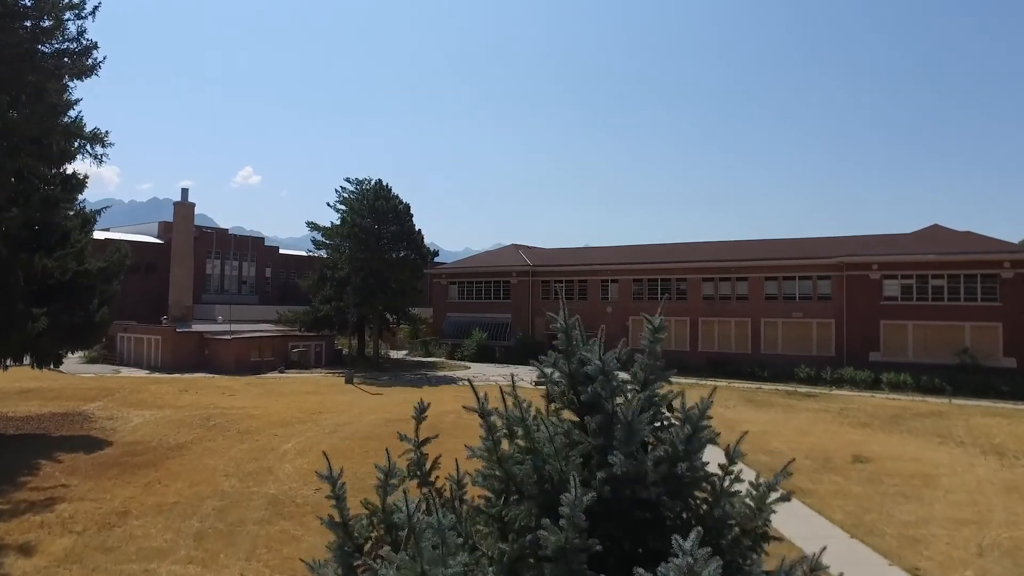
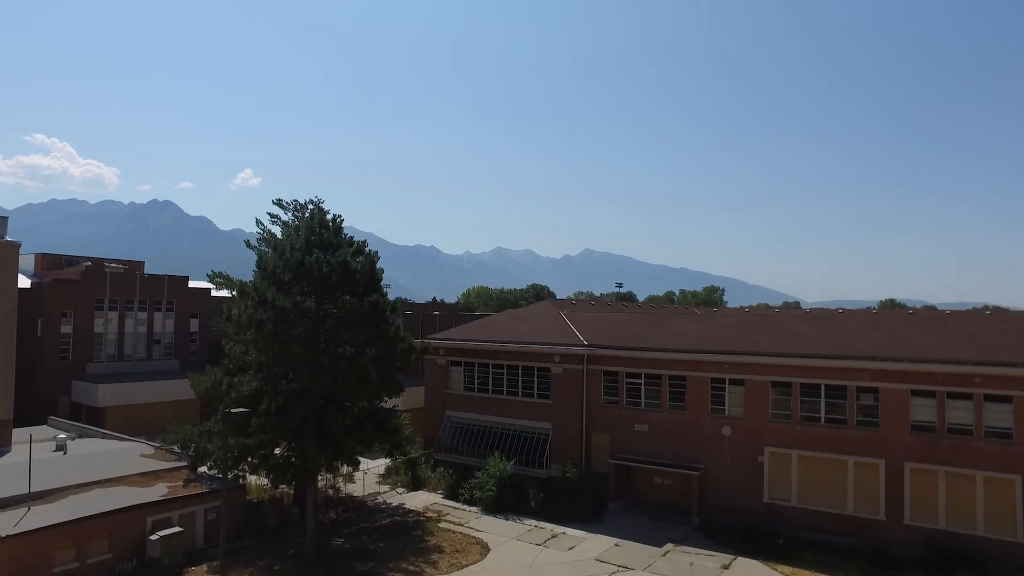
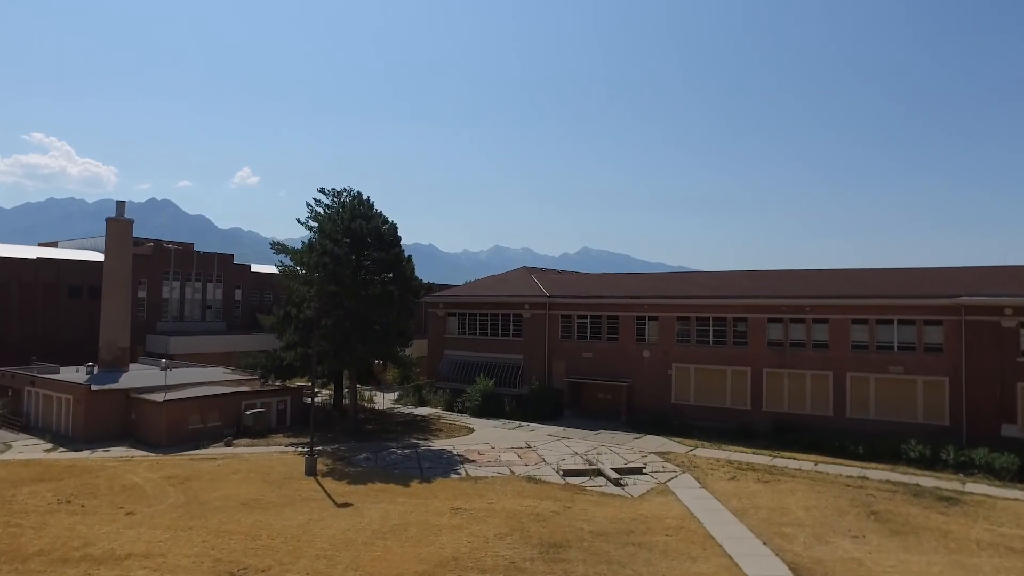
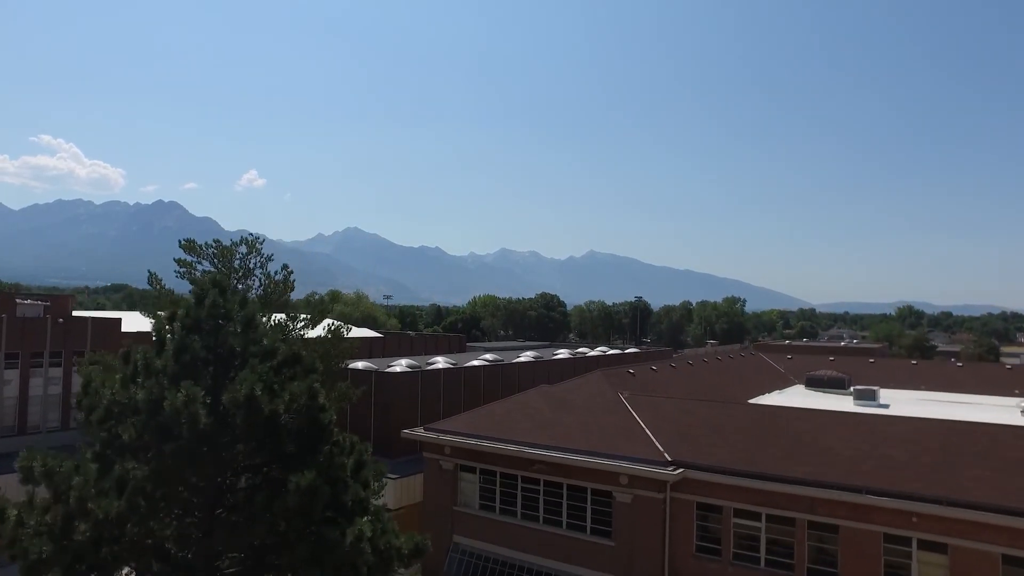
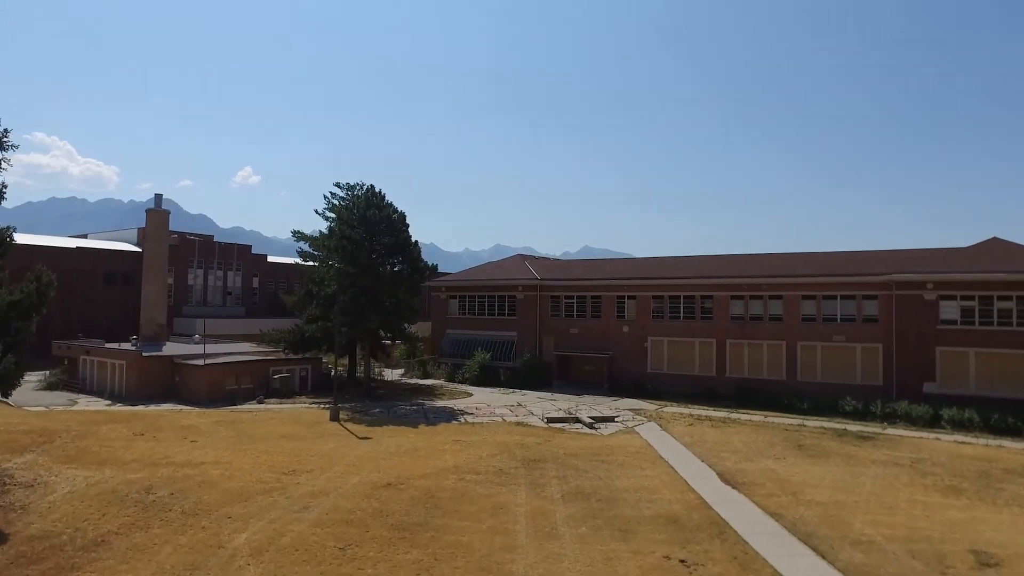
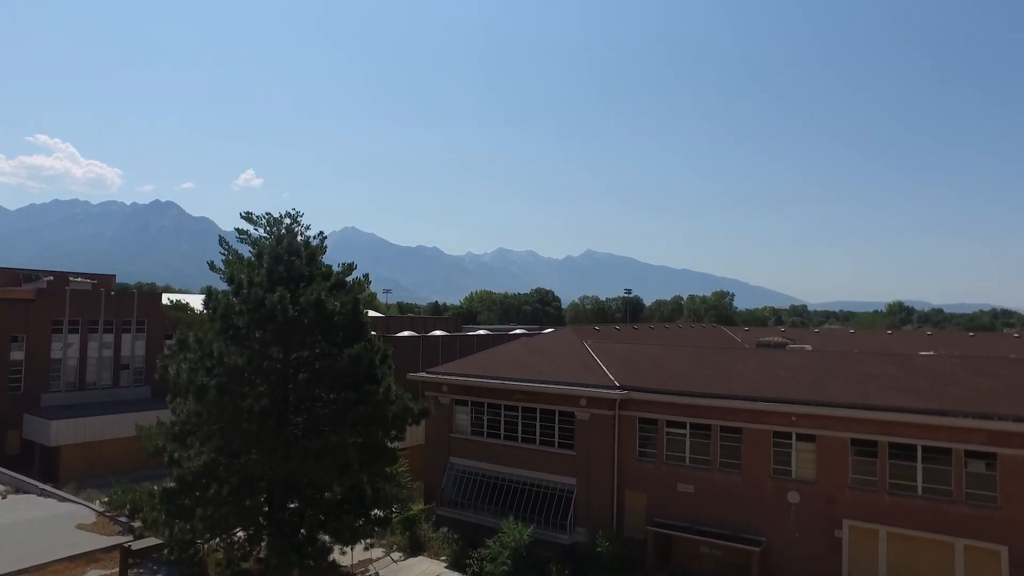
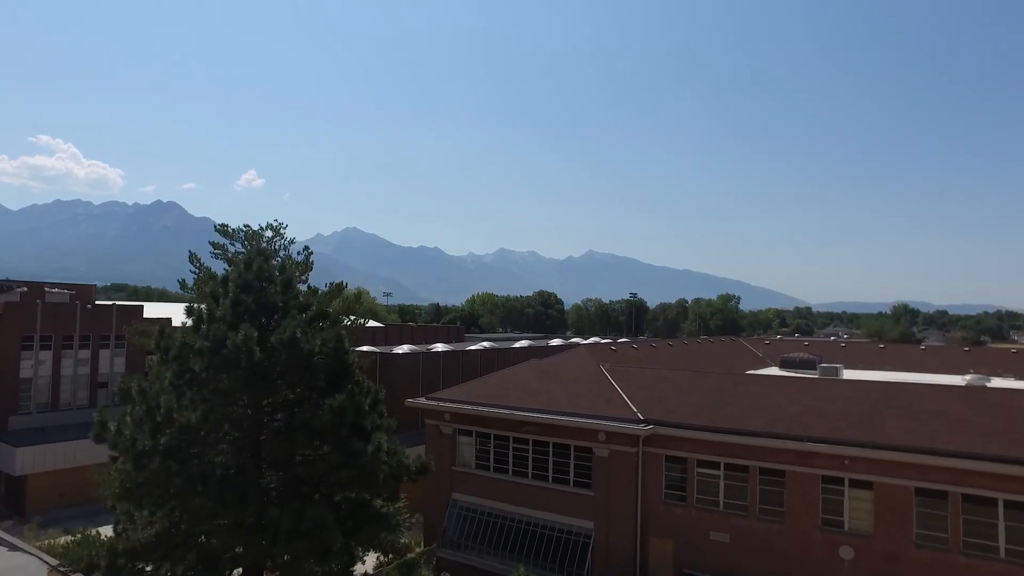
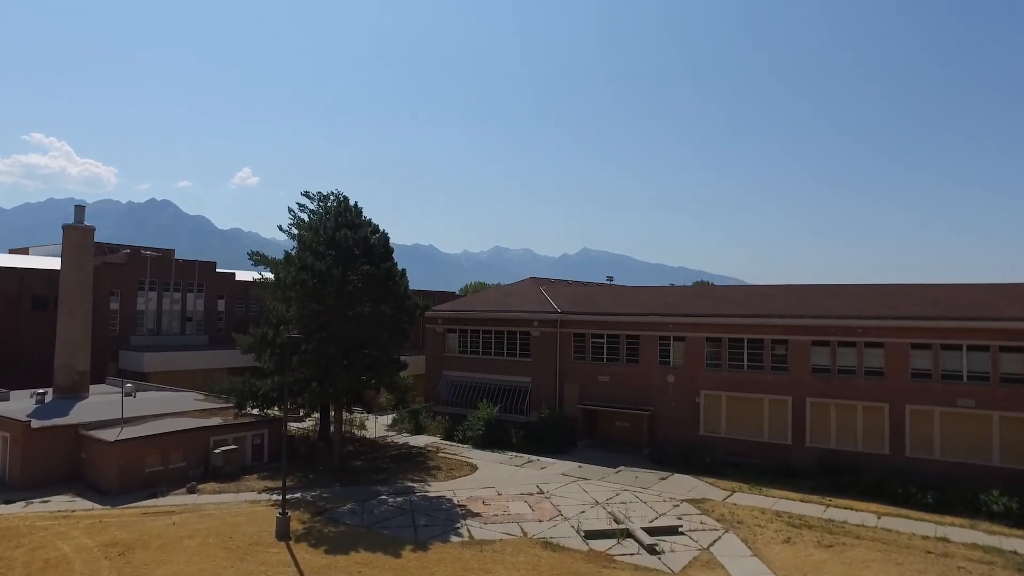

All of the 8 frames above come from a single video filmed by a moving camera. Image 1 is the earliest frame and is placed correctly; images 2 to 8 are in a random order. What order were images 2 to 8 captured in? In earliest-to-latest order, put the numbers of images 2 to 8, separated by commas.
5, 3, 8, 2, 6, 7, 4
